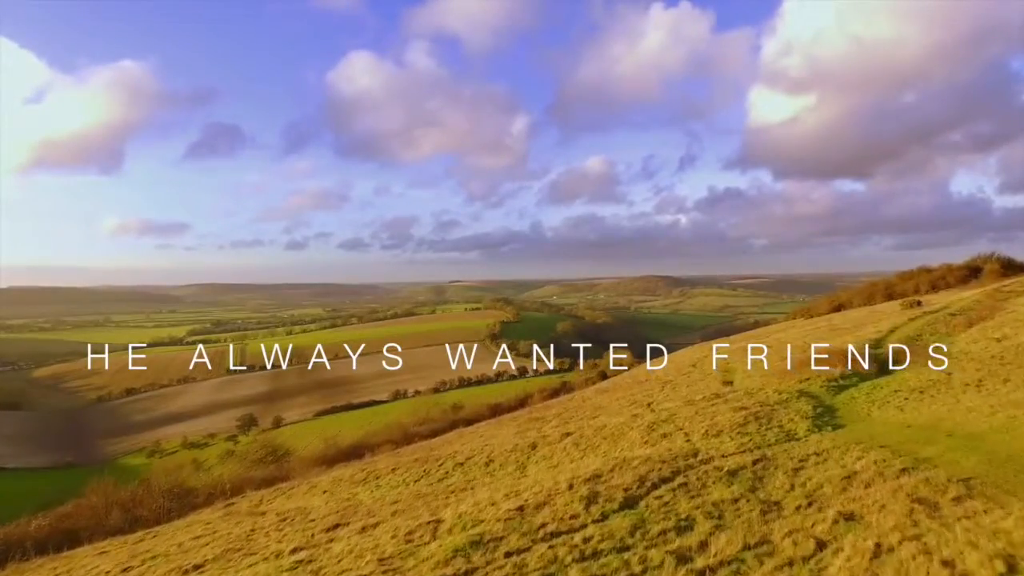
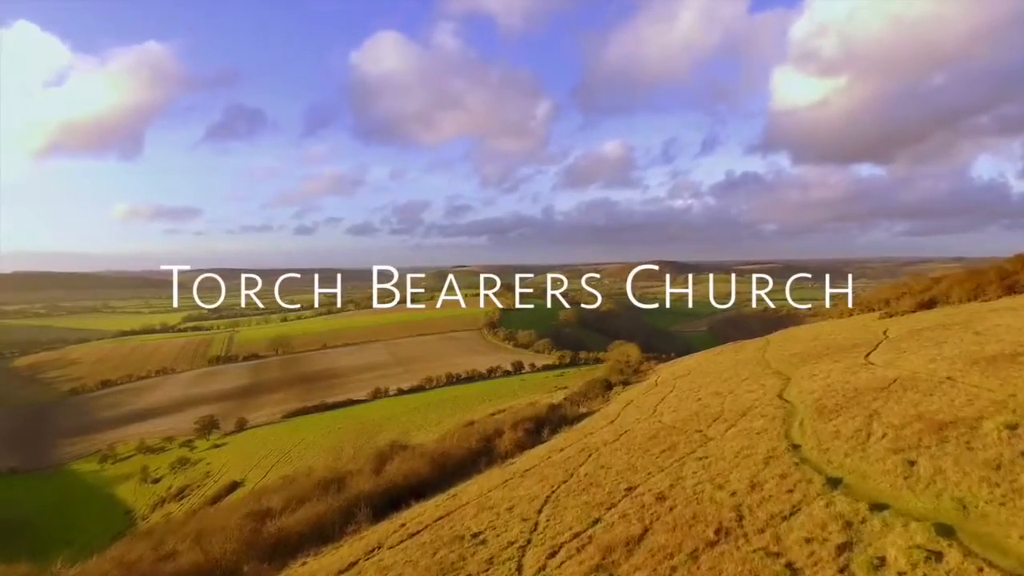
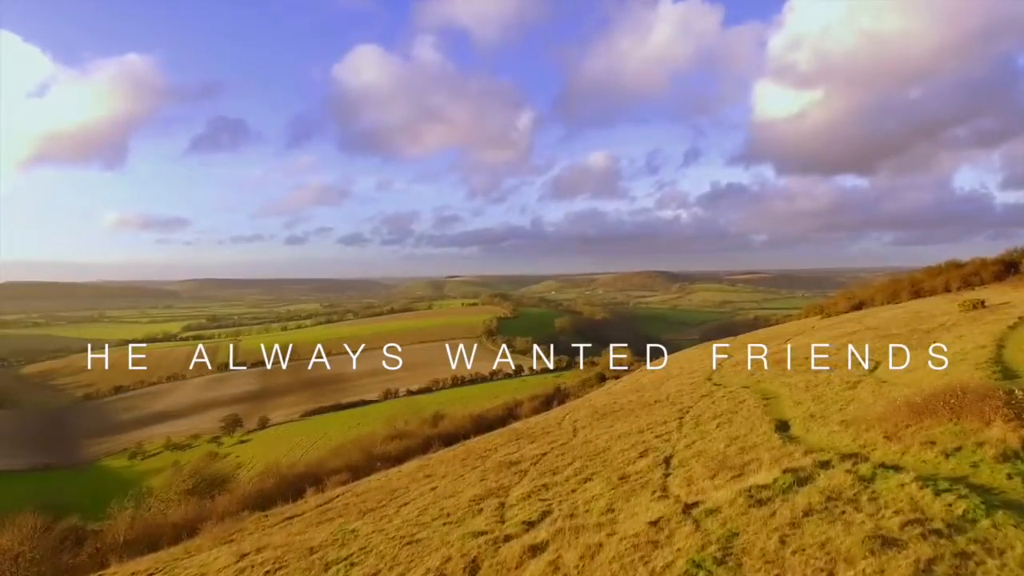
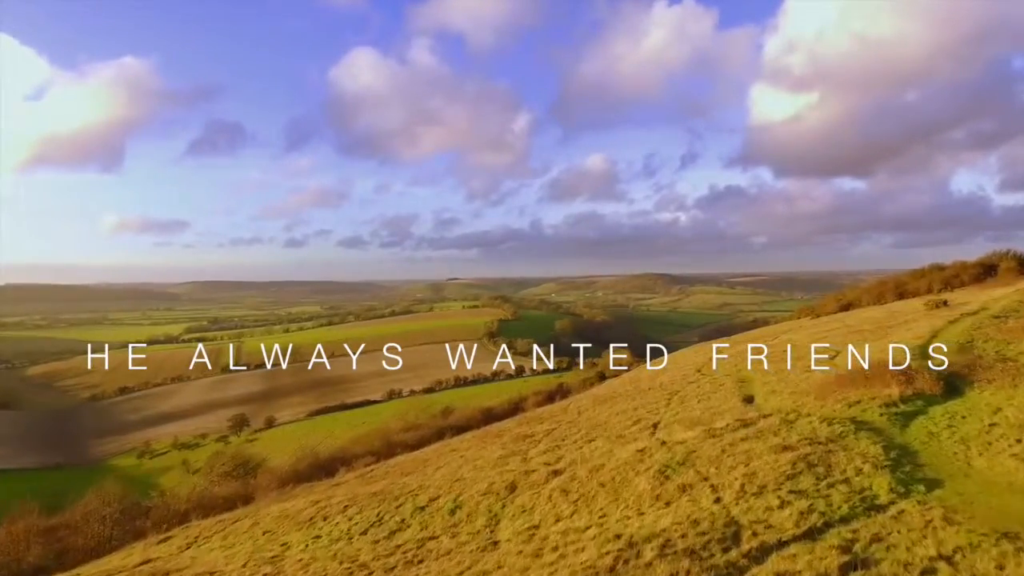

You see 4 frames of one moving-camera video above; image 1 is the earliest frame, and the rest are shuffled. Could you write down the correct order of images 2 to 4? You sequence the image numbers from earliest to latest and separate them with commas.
4, 3, 2
